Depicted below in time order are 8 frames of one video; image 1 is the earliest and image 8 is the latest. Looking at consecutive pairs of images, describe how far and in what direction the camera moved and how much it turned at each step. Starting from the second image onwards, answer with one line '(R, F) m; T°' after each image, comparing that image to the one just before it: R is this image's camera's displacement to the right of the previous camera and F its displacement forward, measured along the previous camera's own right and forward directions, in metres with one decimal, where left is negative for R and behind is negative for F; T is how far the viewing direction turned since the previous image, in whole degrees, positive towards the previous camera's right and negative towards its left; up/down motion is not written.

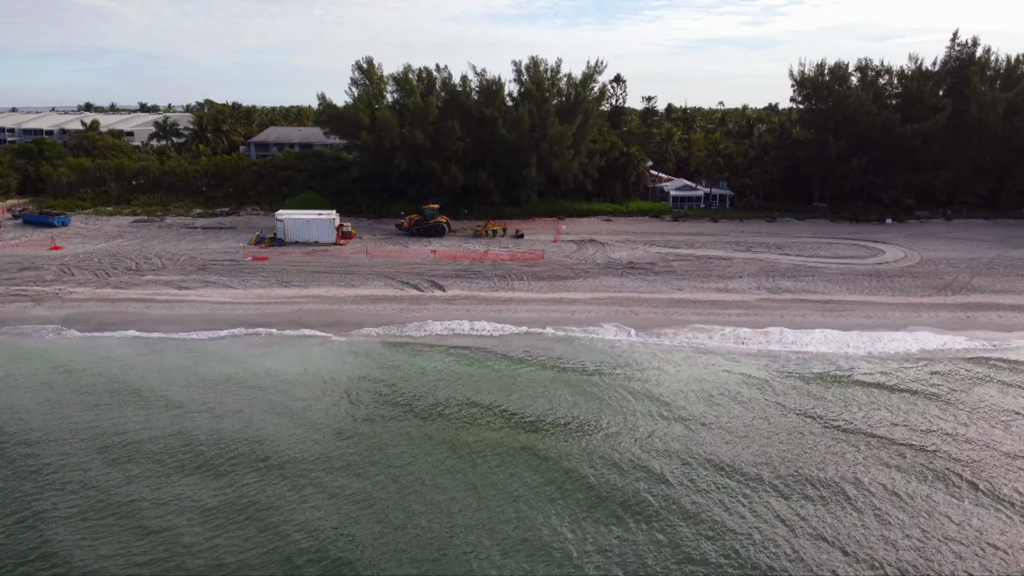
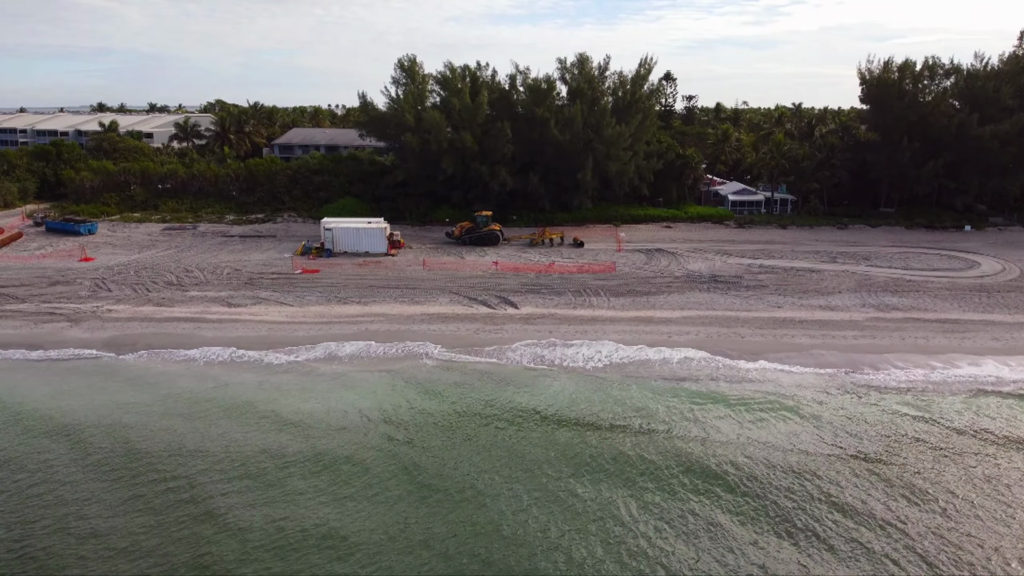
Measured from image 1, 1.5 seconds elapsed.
(-3.1, +2.8) m; 0°
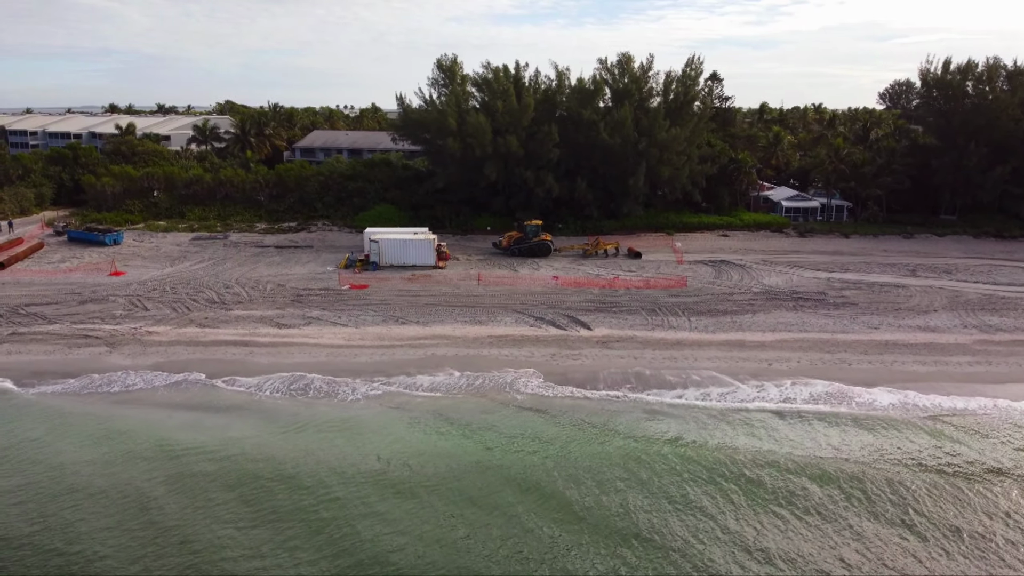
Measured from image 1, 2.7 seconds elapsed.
(-2.6, +2.3) m; 0°
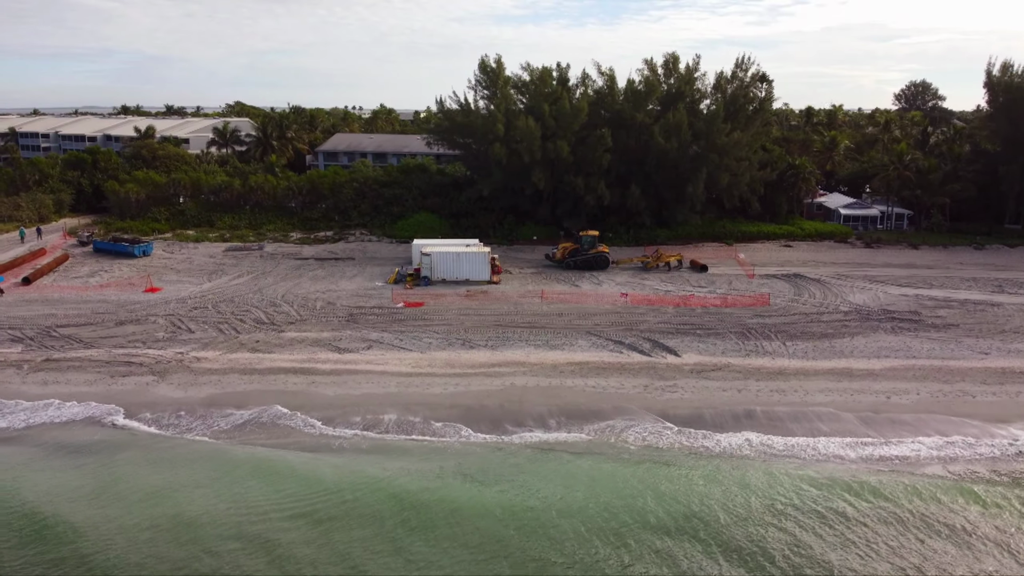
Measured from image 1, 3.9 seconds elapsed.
(-2.5, +2.2) m; 0°
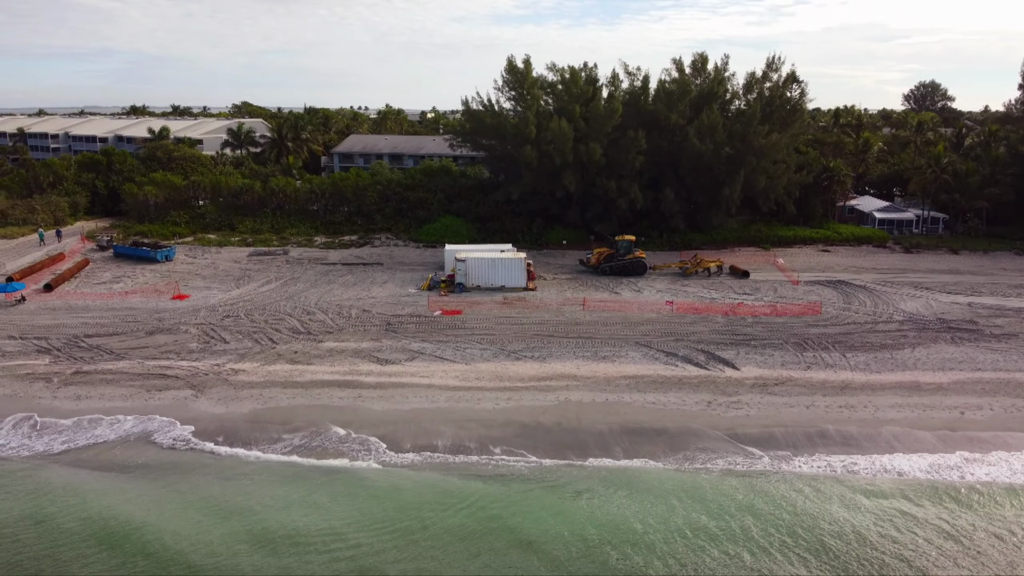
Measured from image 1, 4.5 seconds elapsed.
(-1.5, +1.0) m; 0°
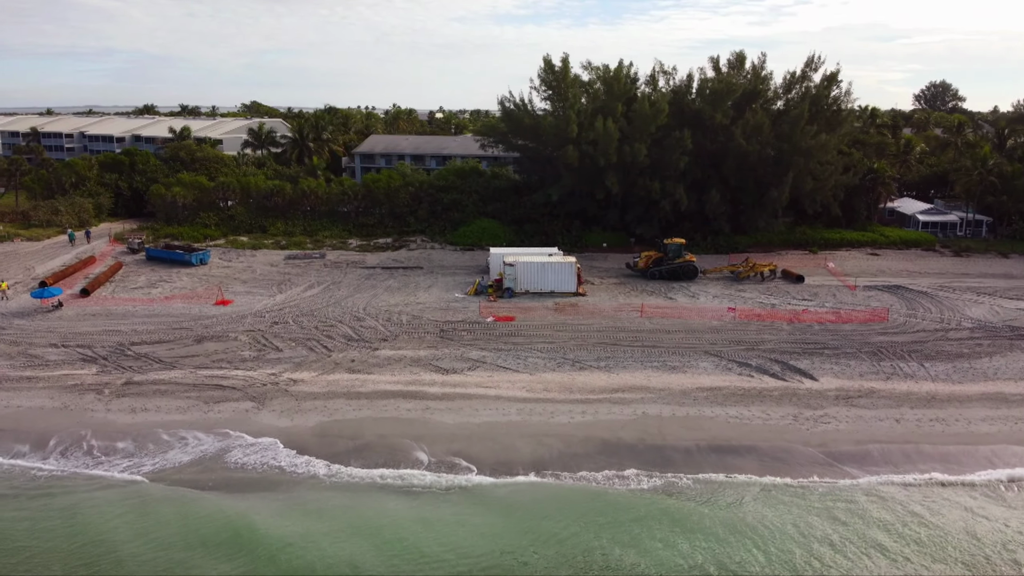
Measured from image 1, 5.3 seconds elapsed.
(-2.0, +0.9) m; 0°
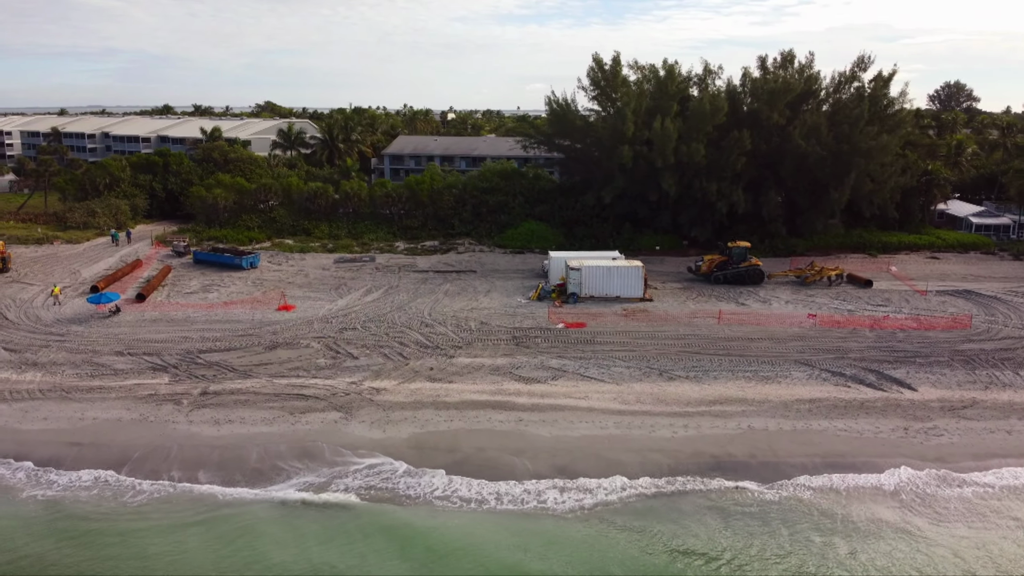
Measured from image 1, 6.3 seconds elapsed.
(-2.4, +0.7) m; 0°
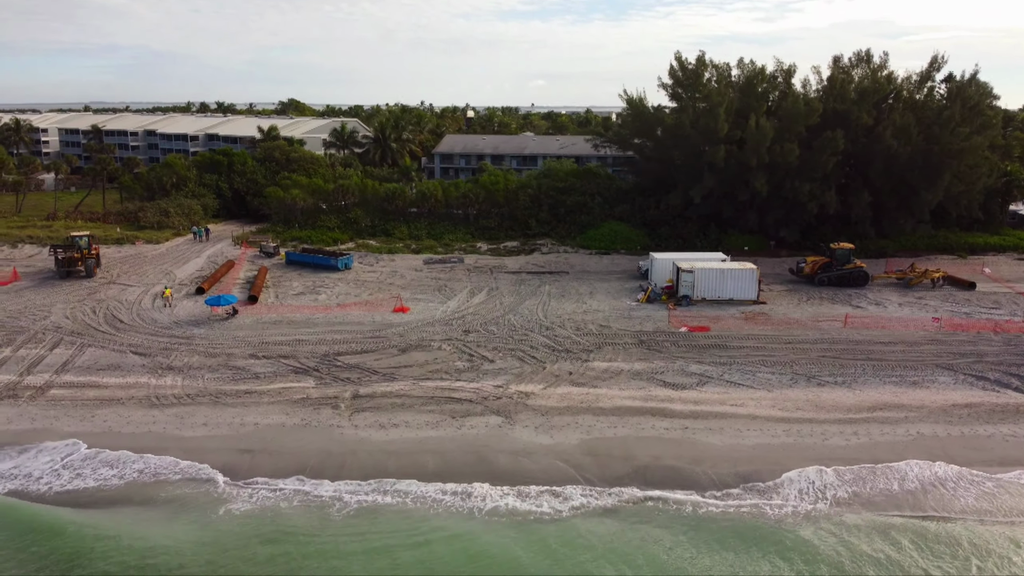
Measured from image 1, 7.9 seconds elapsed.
(-4.2, 0.0) m; 0°
